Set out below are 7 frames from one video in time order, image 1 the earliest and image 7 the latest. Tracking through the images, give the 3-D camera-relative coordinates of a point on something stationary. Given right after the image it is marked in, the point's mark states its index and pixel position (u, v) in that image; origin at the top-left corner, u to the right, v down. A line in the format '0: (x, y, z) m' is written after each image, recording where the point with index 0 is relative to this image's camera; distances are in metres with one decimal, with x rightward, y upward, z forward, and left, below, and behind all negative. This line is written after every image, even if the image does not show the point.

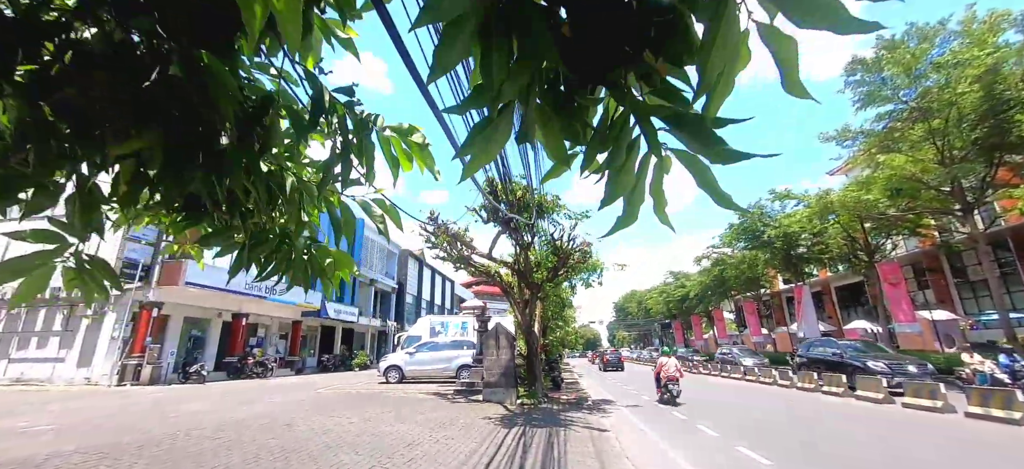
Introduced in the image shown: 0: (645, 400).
0: (+4.2, -5.2, +12.8) m
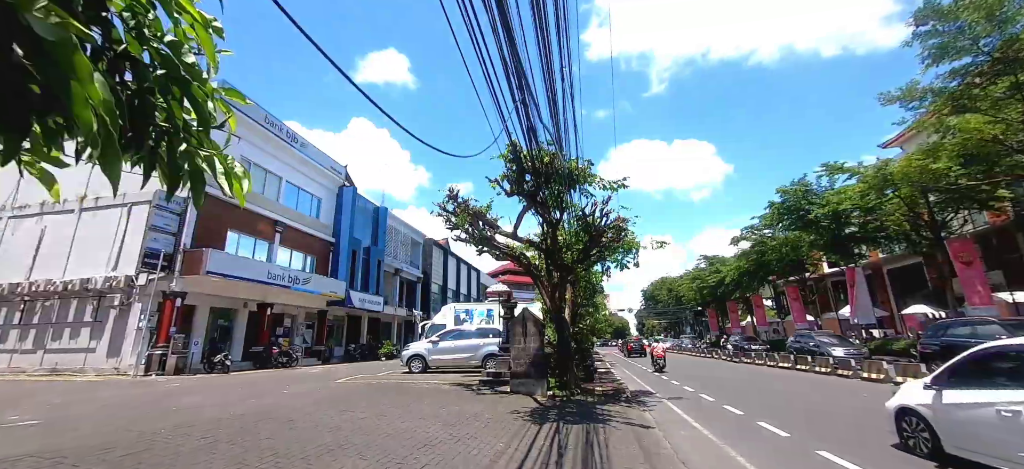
0: (+5.0, -4.5, +11.6) m
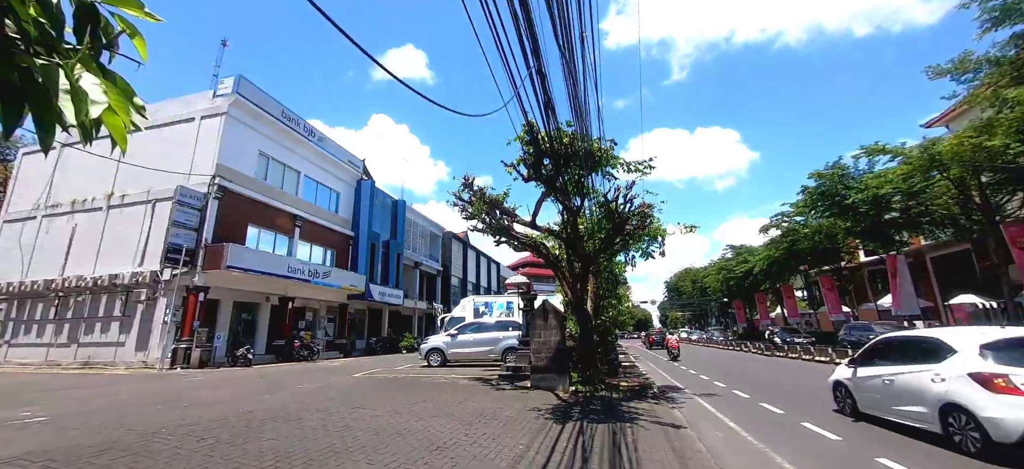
0: (+5.6, -4.1, +11.0) m
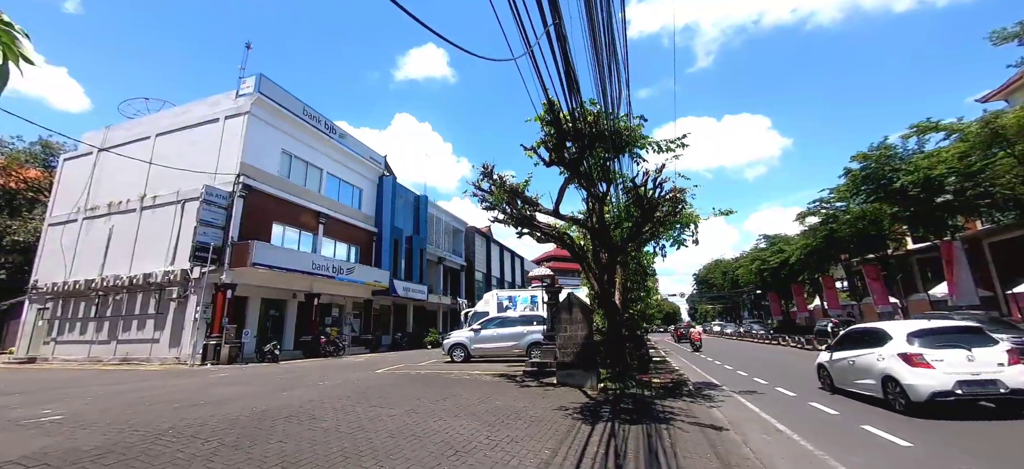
0: (+6.2, -3.8, +10.2) m
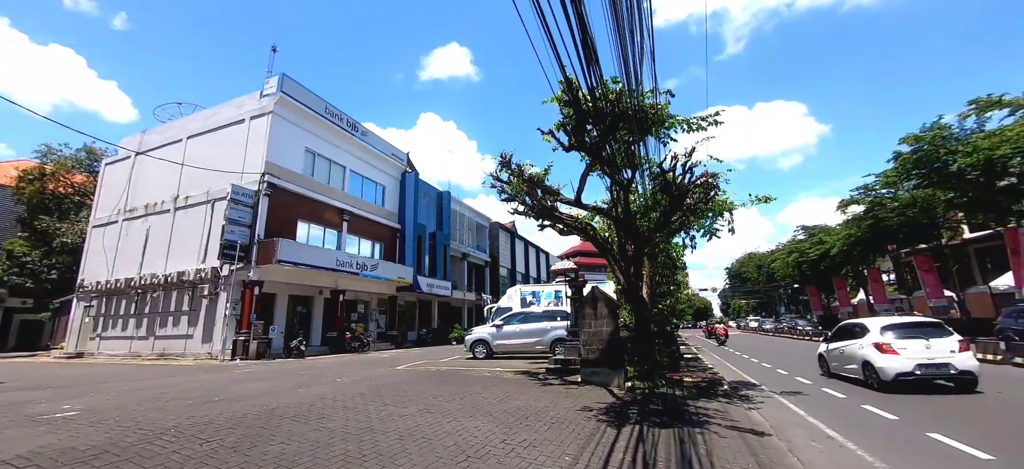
0: (+6.8, -3.5, +9.4) m
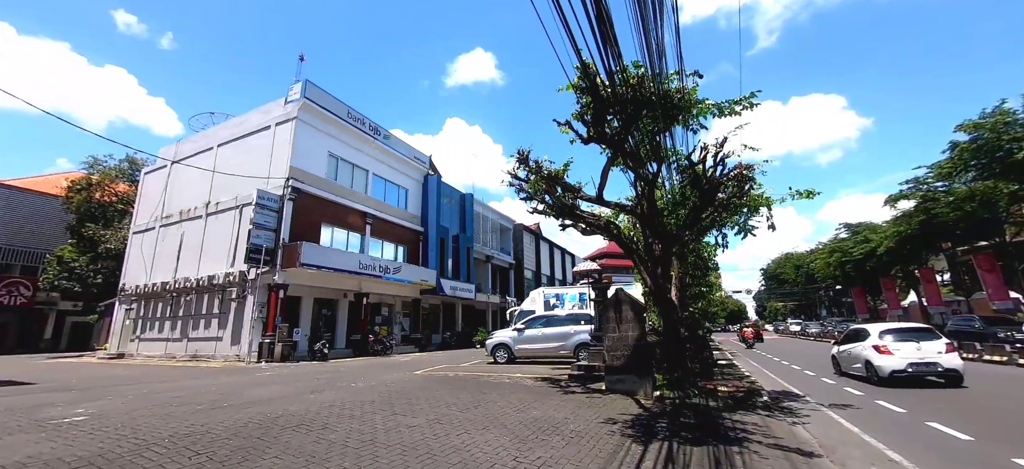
0: (+7.2, -3.4, +8.6) m
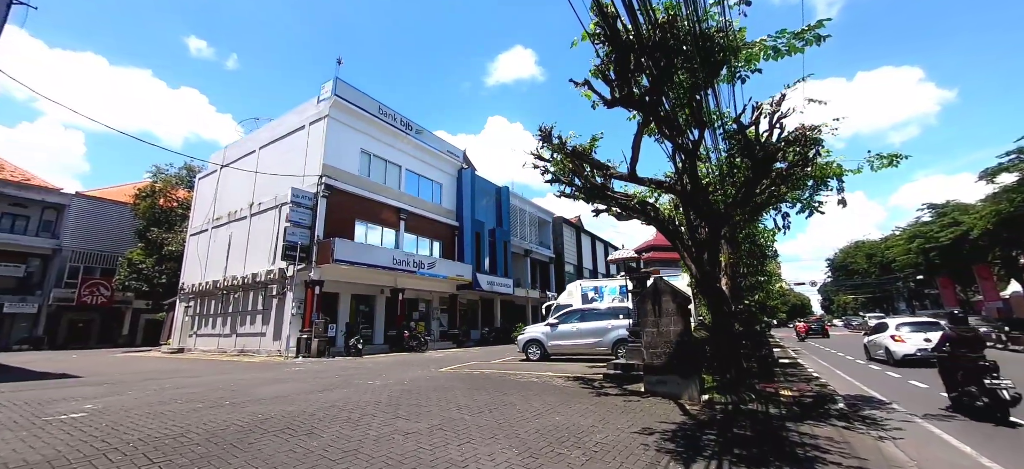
0: (+7.7, -2.9, +7.0) m
